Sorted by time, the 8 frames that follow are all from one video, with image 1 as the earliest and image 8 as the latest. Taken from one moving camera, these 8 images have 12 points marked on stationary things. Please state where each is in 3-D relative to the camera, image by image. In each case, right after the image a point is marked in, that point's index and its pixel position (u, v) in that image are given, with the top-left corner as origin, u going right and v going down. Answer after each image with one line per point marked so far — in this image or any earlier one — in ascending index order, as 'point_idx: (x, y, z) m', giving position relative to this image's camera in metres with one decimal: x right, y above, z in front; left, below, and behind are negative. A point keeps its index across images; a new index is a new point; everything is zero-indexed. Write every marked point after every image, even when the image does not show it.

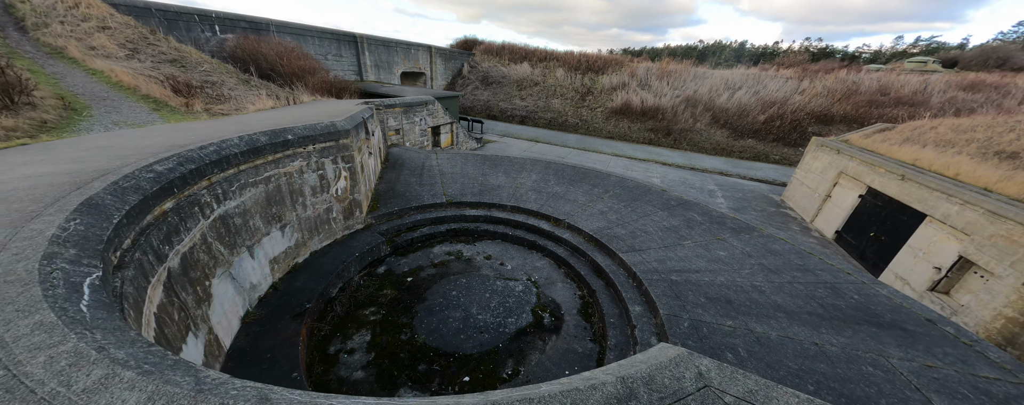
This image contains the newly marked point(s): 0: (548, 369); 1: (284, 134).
0: (+0.4, -2.0, +3.2) m
1: (-3.1, +0.9, +3.7) m
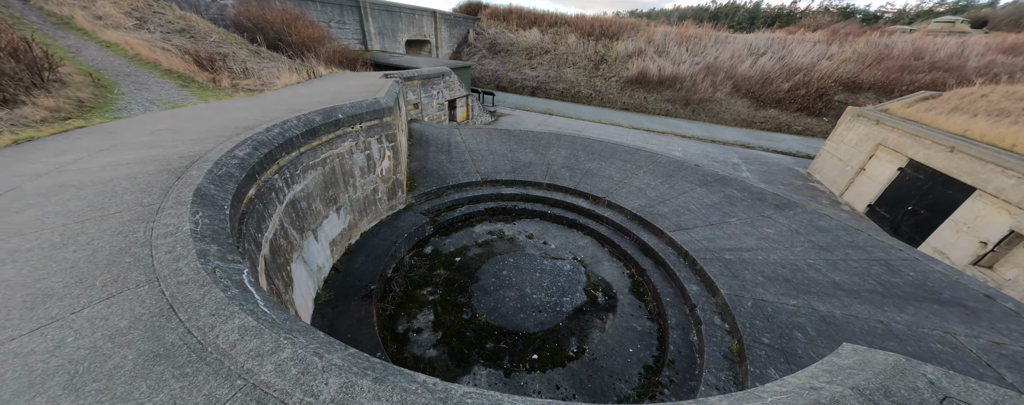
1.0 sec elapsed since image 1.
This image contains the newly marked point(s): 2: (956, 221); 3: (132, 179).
0: (+1.2, -1.8, +3.3) m
1: (-2.3, +1.2, +3.5) m
2: (+10.0, -0.4, +6.1) m
3: (-2.4, +0.1, +1.8) m
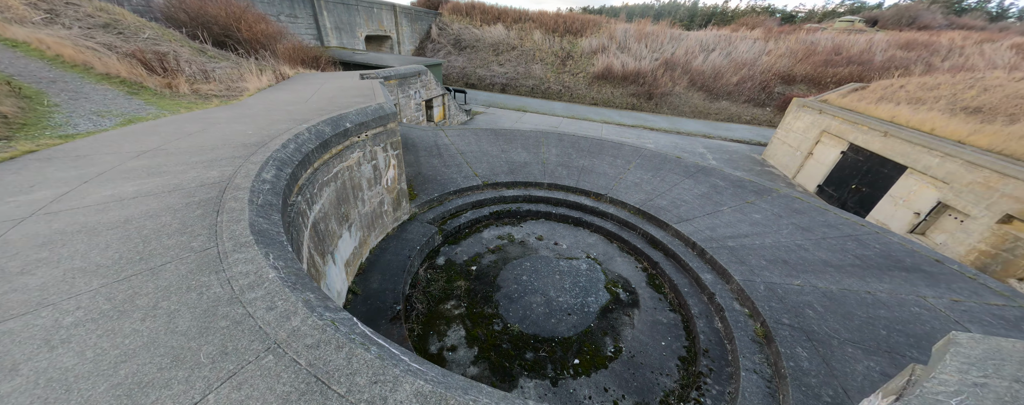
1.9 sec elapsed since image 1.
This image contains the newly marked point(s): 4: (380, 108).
0: (+1.6, -1.7, +3.4) m
1: (-2.0, +0.9, +3.2) m
2: (+10.0, +0.2, +7.2) m
3: (-1.9, -0.1, +1.5) m
4: (-1.8, +1.3, +3.8) m
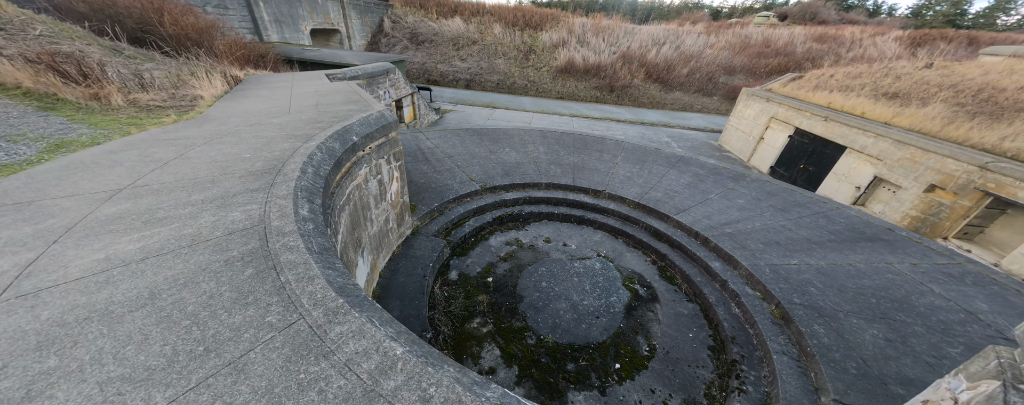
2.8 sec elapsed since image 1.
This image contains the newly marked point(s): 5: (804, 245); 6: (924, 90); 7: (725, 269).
0: (+2.1, -1.7, +3.5) m
1: (-1.7, +0.7, +2.8) m
2: (+9.7, +0.9, +8.2) m
3: (-1.3, -0.4, +1.1) m
4: (-1.6, +1.1, +3.4) m
5: (+4.8, -0.7, +4.5) m
6: (+11.8, +3.2, +7.8) m
7: (+3.3, -1.0, +4.2) m
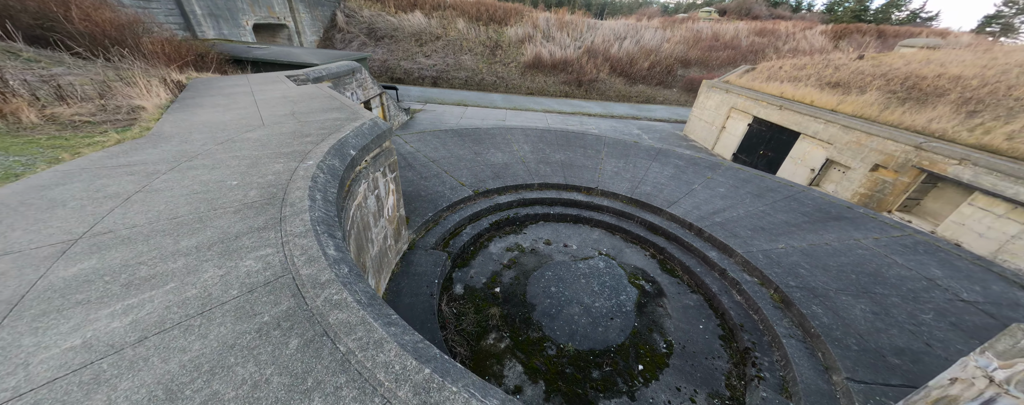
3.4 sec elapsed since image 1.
0: (+2.3, -1.7, +3.6) m
1: (-1.5, +0.5, +2.5) m
2: (+9.3, +1.5, +9.0) m
3: (-0.9, -0.6, +0.9) m
4: (-1.6, +0.9, +3.1) m
5: (+4.9, -0.5, +4.9) m
6: (+11.2, +4.0, +8.8) m
7: (+3.4, -0.9, +4.4) m
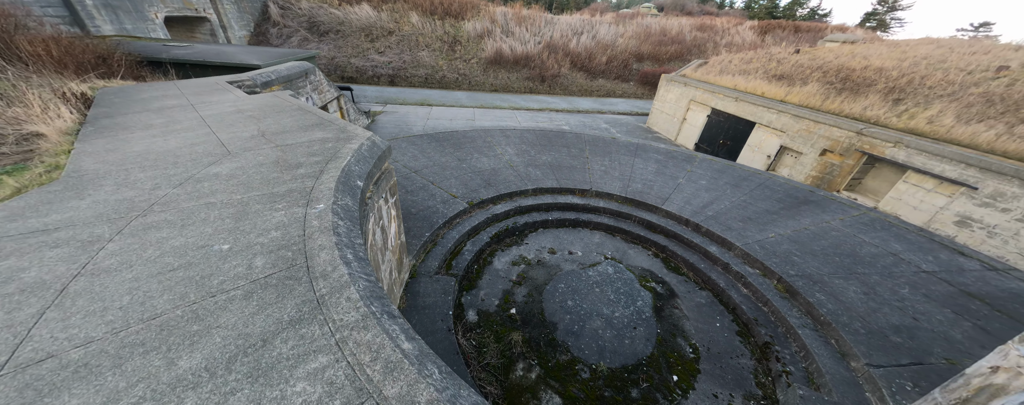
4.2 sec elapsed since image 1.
0: (+2.6, -1.7, +3.7) m
1: (-1.2, +0.2, +2.1) m
2: (+8.6, +2.0, +9.8) m
3: (-0.3, -0.8, +0.5) m
4: (-1.4, +0.6, +2.7) m
5: (+4.9, -0.3, +5.2) m
6: (+10.3, +4.7, +9.8) m
7: (+3.5, -0.8, +4.6) m
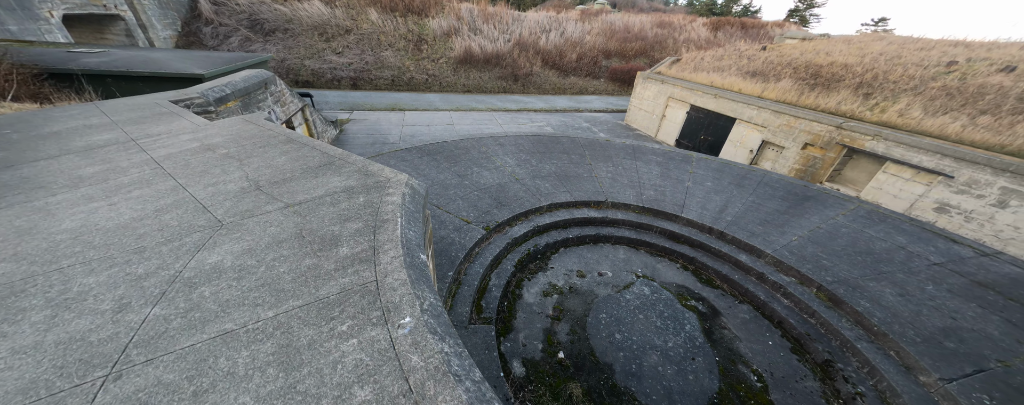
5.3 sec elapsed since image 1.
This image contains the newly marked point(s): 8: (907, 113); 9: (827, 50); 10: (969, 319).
0: (+3.2, -1.9, +3.5) m
1: (-0.5, -0.3, +1.5) m
2: (+8.2, +2.3, +10.2) m
3: (+0.6, -1.3, +0.1) m
4: (-0.8, +0.1, +2.1) m
5: (+5.2, -0.3, +5.3) m
6: (+9.8, +5.0, +10.3) m
7: (+3.9, -0.9, +4.5) m
8: (+9.6, +2.2, +6.7) m
9: (+11.4, +5.5, +10.0) m
10: (+5.6, -1.4, +3.4) m
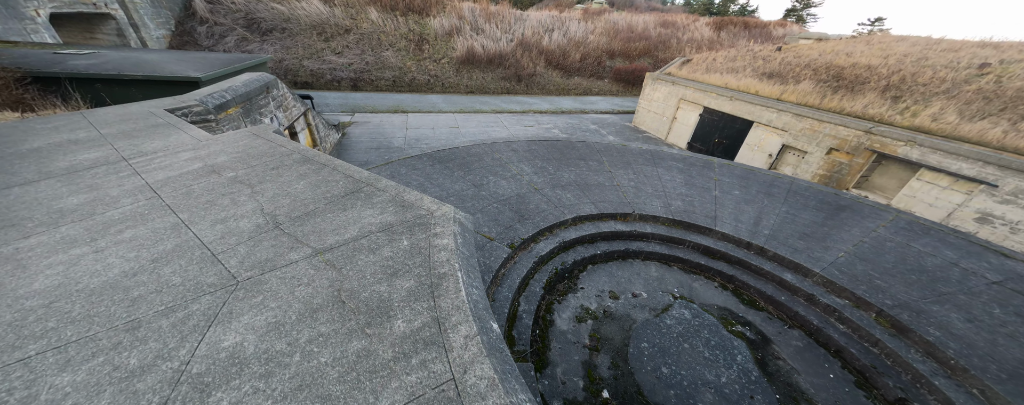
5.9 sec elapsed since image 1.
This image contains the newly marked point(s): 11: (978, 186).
0: (+3.6, -2.1, +3.2) m
1: (-0.1, -0.6, +1.2) m
2: (+8.6, +2.1, +9.9) m
3: (+1.0, -1.5, -0.2) m
4: (-0.3, -0.2, +1.8) m
5: (+5.6, -0.5, +5.0) m
6: (+10.1, +4.8, +10.0) m
7: (+4.4, -1.2, +4.2) m
8: (+10.0, +2.0, +6.4) m
9: (+11.8, +5.3, +9.7) m
10: (+6.1, -1.7, +3.1) m
11: (+9.5, +0.3, +5.6) m
